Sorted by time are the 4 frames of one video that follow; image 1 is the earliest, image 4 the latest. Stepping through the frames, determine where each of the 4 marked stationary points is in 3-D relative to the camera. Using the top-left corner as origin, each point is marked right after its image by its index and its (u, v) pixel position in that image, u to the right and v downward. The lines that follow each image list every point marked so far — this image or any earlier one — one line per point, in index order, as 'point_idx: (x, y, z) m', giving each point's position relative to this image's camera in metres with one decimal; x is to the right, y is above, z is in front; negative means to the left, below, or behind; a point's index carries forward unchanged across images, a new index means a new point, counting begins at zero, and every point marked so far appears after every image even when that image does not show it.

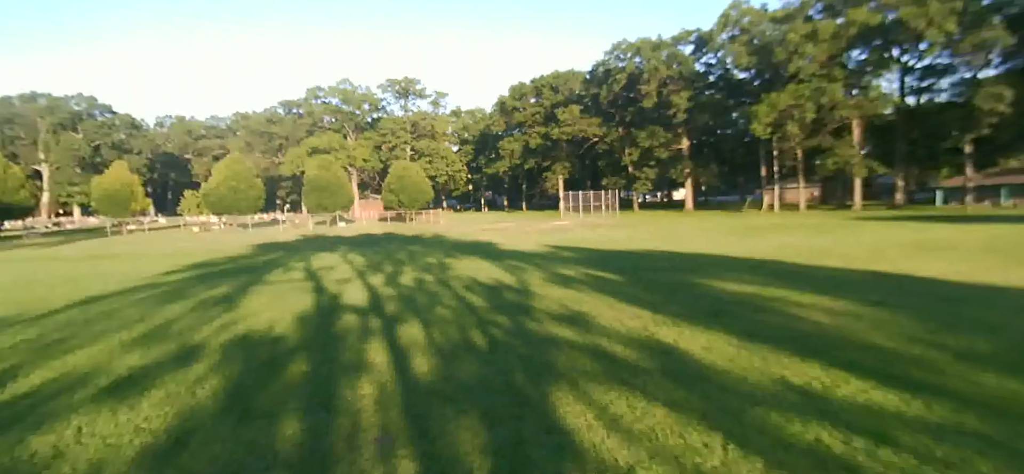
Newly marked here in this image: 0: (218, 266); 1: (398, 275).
0: (-10.0, -1.1, +18.6) m
1: (-2.9, -1.0, +14.0) m
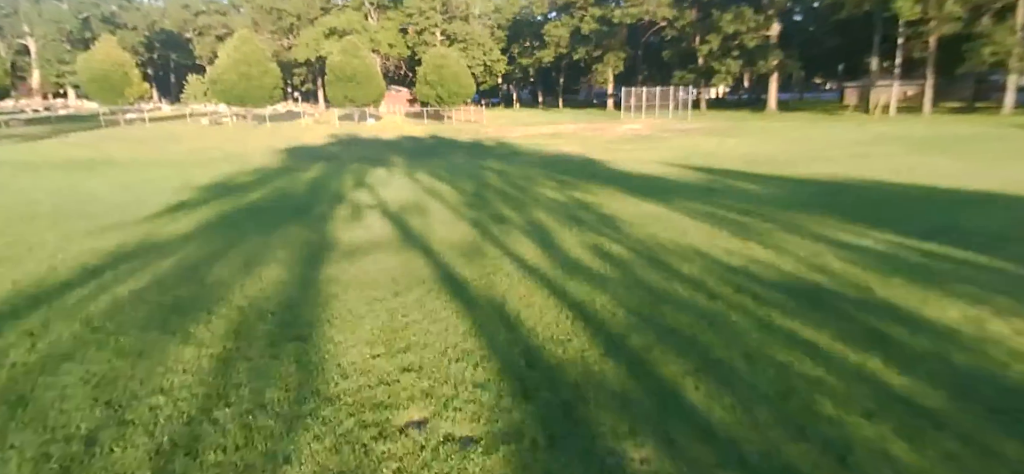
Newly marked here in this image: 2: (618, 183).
0: (-6.4, +1.1, +13.1) m
1: (+0.6, 0.0, +8.4) m
2: (+2.7, +1.4, +13.8) m
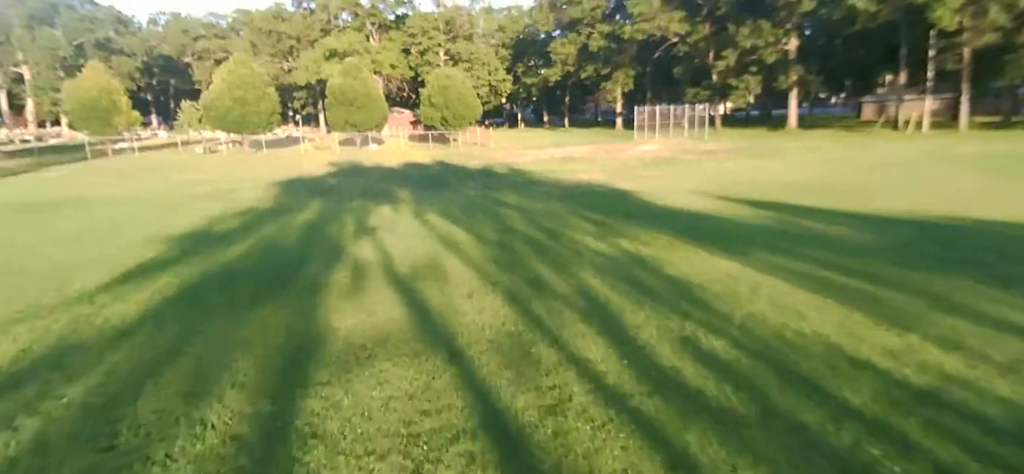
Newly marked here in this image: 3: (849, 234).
0: (-5.7, -0.2, +10.9) m
1: (+1.2, -1.0, +6.1) m
2: (+3.4, +0.3, +11.6) m
3: (+6.6, +0.2, +10.5) m
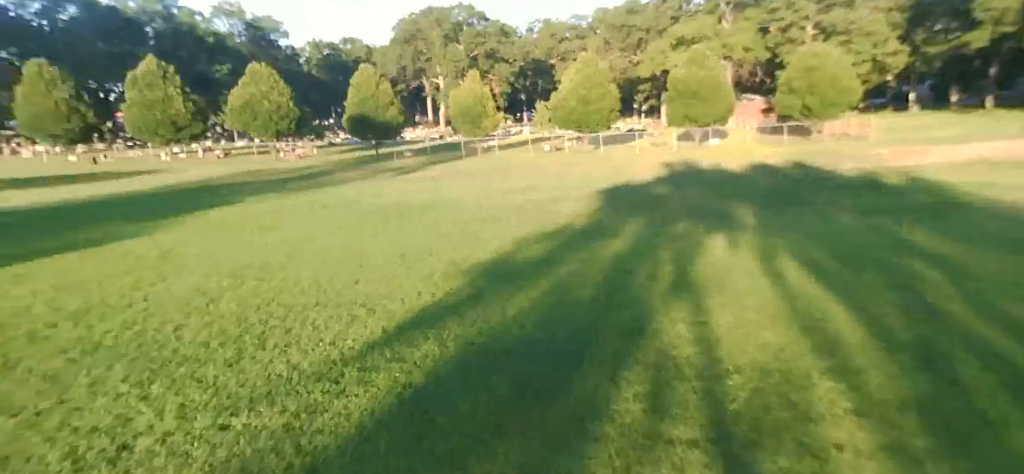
0: (+0.1, -0.9, +9.2) m
1: (+3.1, -2.3, +1.3) m
2: (+8.0, -1.3, +4.6) m
3: (+10.0, -1.7, +1.8) m
